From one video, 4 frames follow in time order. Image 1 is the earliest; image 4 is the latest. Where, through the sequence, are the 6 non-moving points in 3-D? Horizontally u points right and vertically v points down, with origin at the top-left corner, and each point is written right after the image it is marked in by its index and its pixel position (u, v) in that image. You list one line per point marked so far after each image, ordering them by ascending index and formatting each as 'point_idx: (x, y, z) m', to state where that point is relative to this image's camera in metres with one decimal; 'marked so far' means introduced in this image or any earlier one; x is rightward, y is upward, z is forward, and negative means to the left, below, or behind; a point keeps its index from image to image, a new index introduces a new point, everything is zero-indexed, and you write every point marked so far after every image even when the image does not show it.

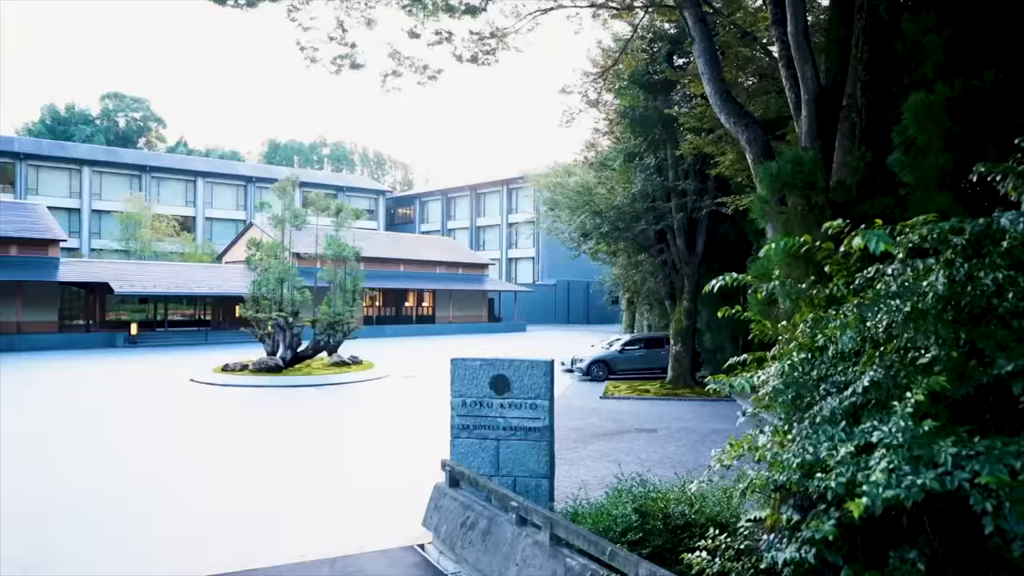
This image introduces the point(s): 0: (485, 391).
0: (-0.3, -1.1, +7.6) m
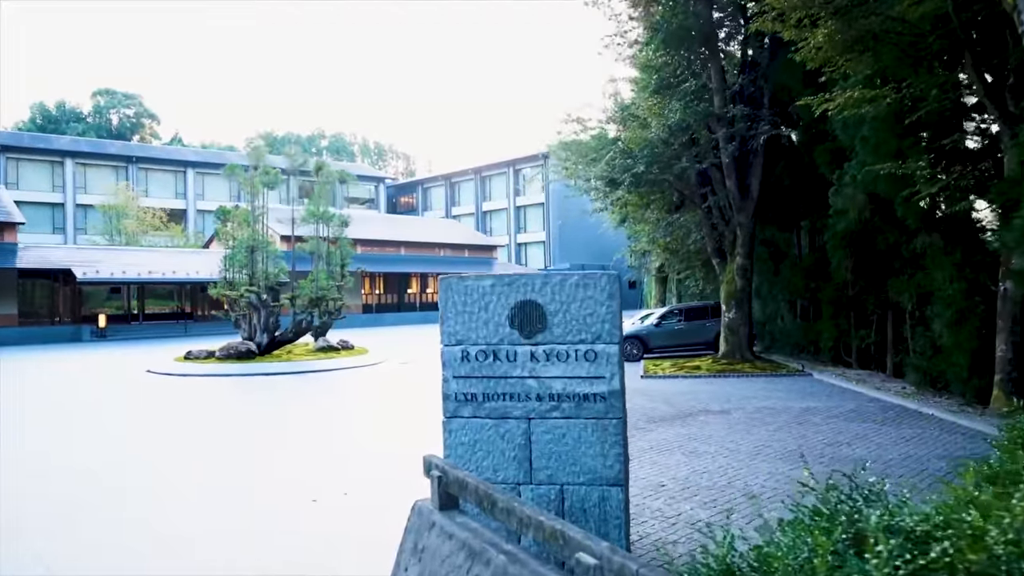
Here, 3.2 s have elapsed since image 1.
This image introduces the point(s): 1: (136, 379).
0: (-0.1, -0.3, +4.3) m
1: (-8.7, -2.1, +17.2) m
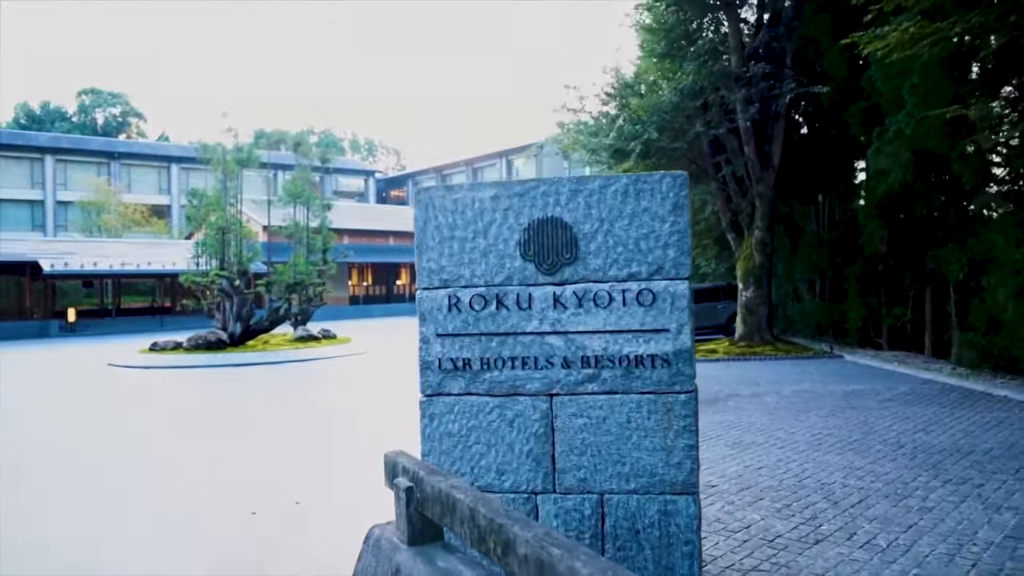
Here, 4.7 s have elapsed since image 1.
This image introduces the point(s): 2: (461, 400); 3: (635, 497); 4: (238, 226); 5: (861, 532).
0: (0.0, +0.1, +2.9) m
1: (-8.7, -1.8, +15.7) m
2: (-0.2, -0.4, +2.9) m
3: (+0.5, -0.8, +2.8) m
4: (-6.7, +1.5, +18.2) m
5: (+1.8, -1.3, +3.8) m
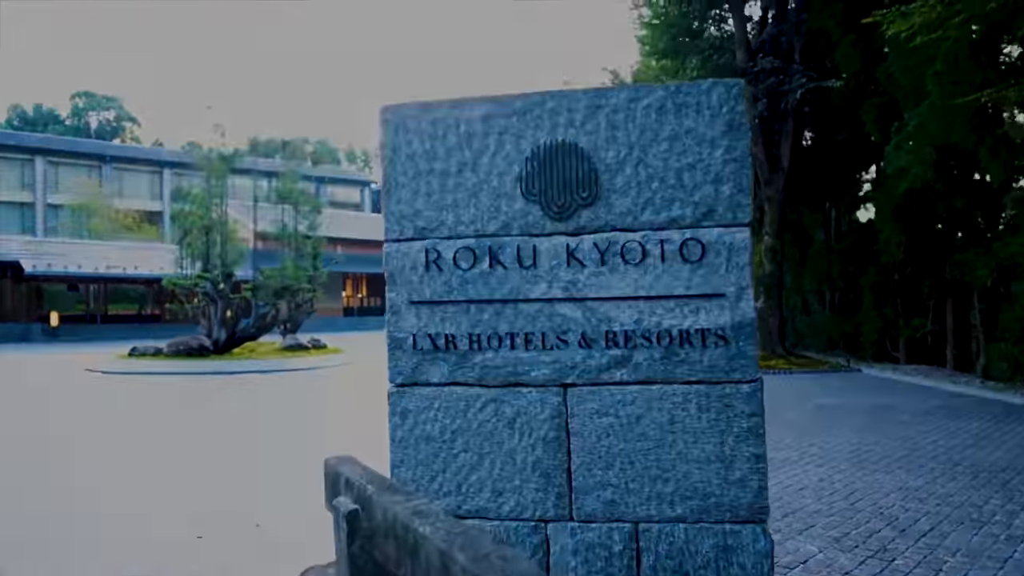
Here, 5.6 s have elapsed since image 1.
0: (0.0, +0.2, +2.1) m
1: (-8.8, -1.9, +14.9) m
2: (-0.2, -0.3, +2.2) m
3: (+0.5, -0.7, +2.0) m
4: (-6.8, +1.4, +17.5) m
5: (+1.8, -1.2, +3.0) m
